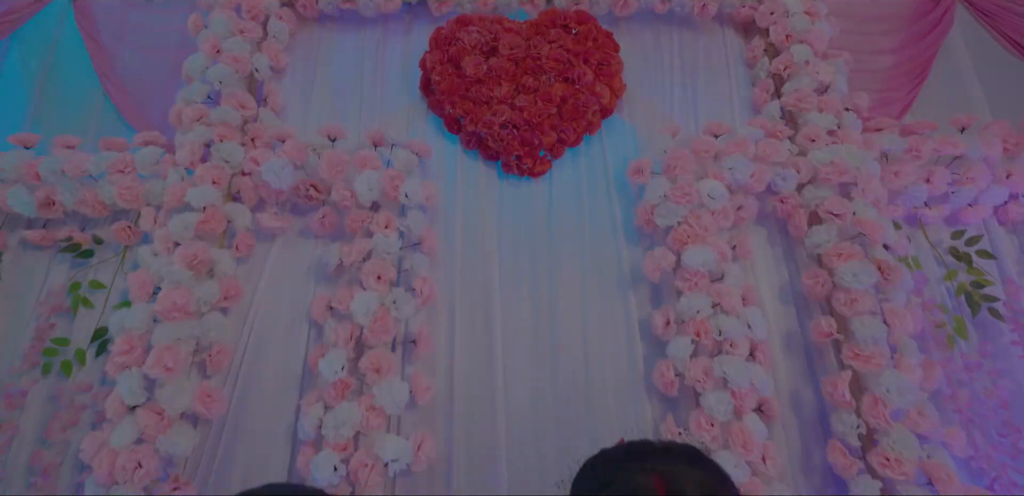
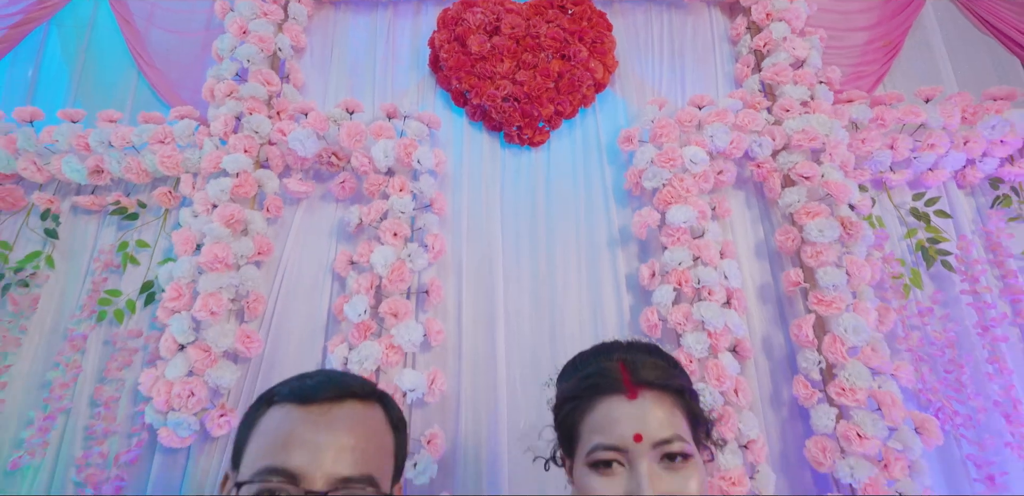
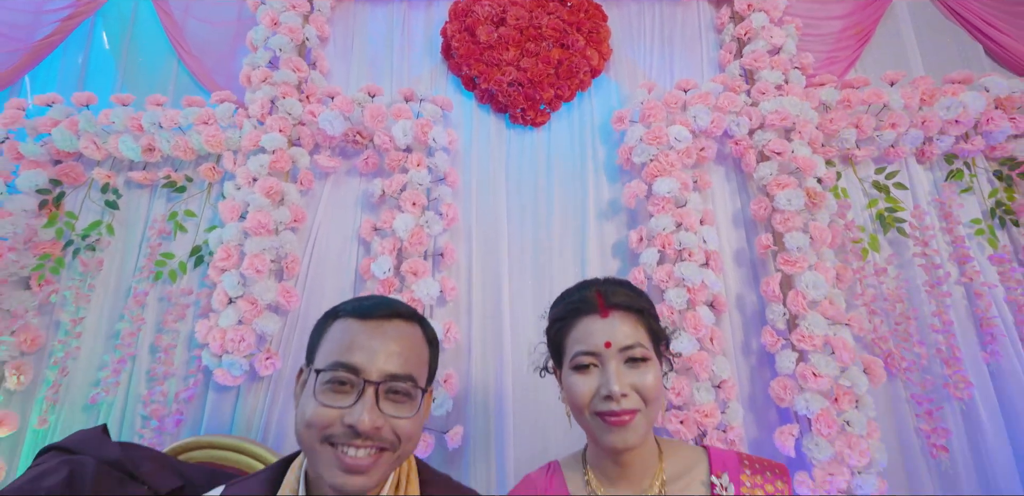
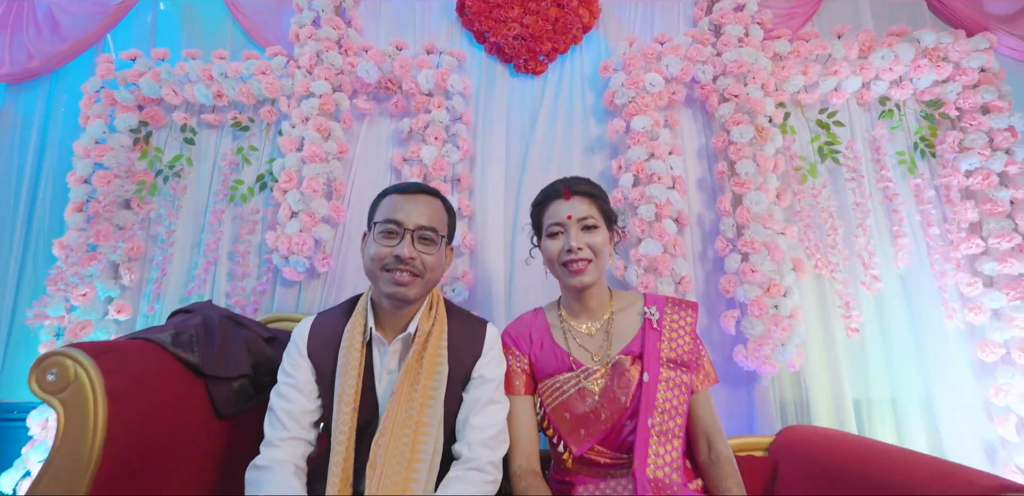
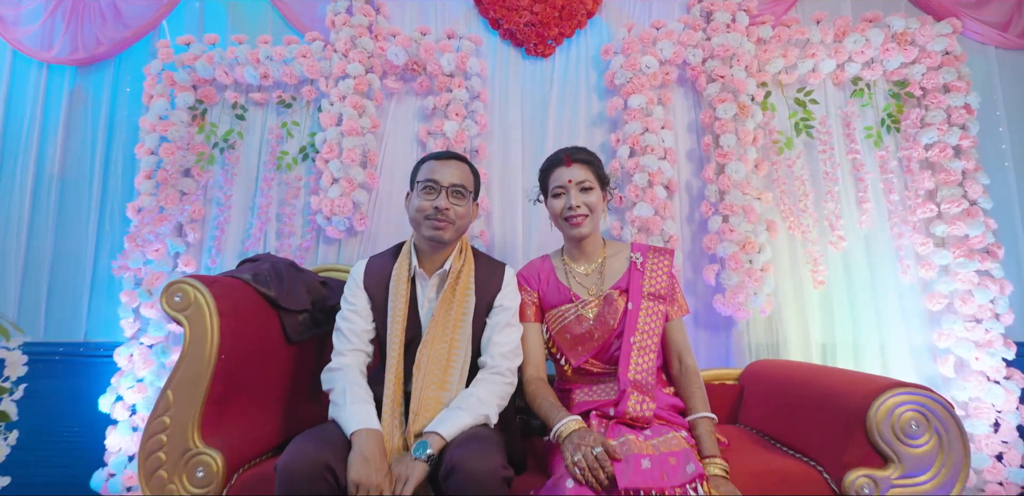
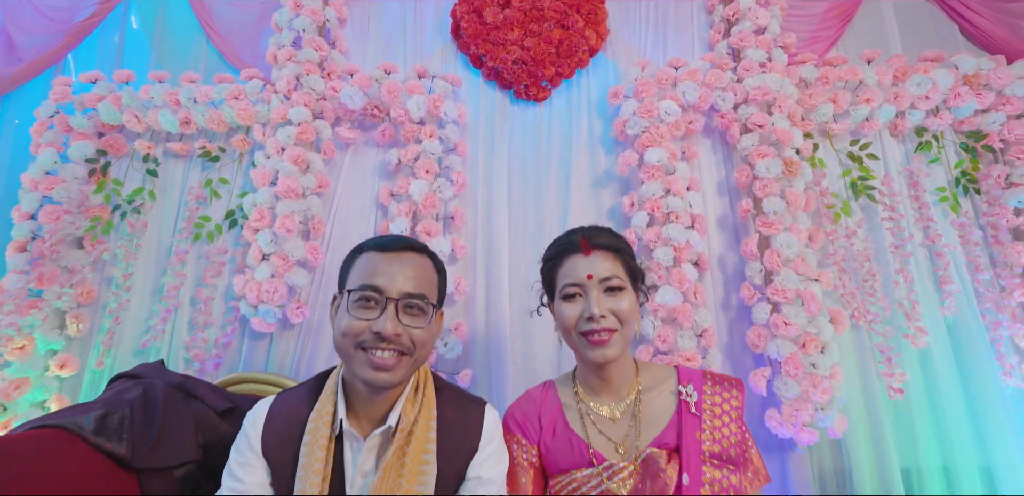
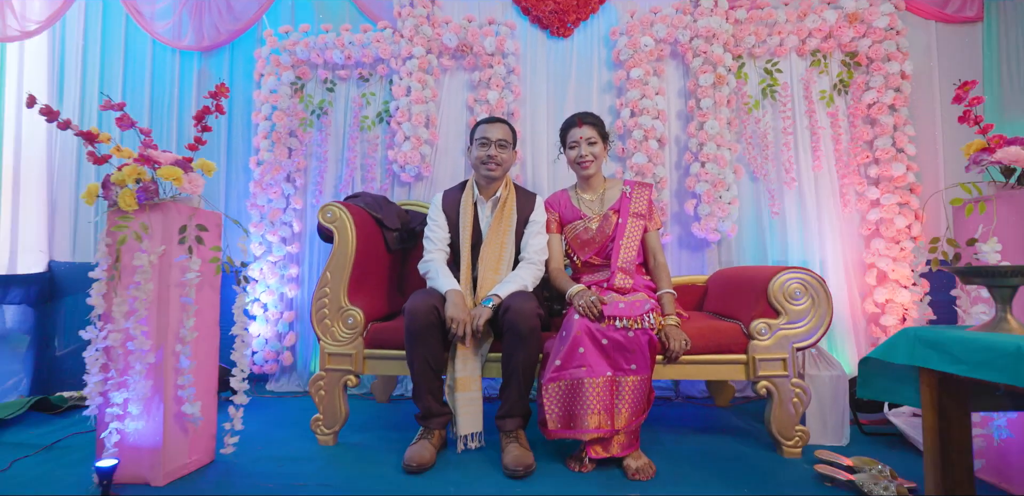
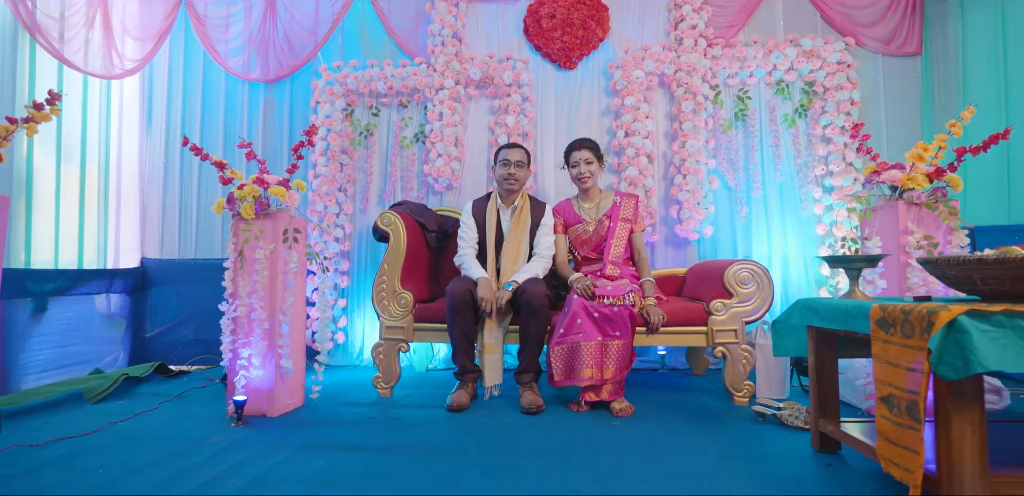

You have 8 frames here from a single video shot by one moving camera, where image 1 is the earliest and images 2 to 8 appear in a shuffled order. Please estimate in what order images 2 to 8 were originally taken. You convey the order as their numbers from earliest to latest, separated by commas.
2, 3, 6, 4, 5, 7, 8
